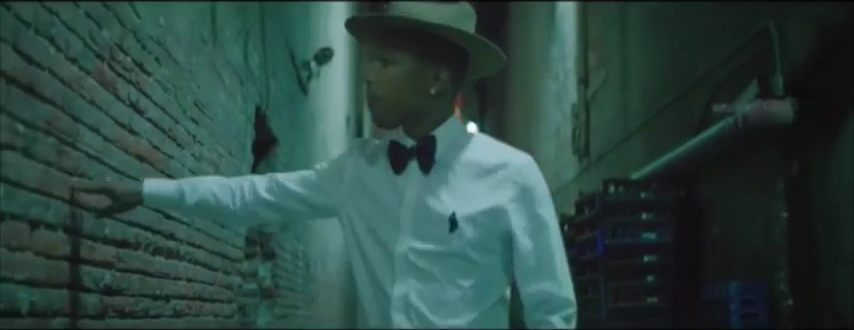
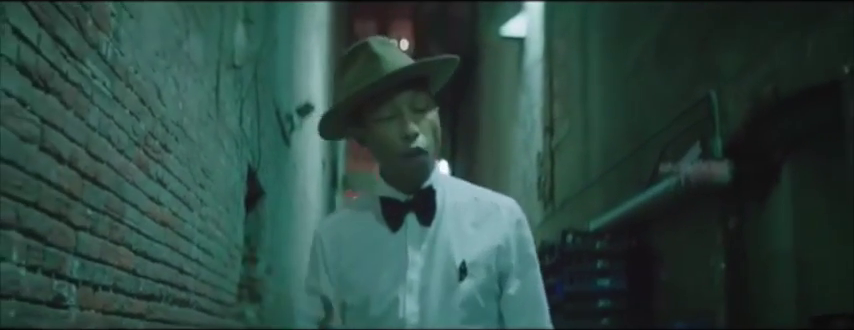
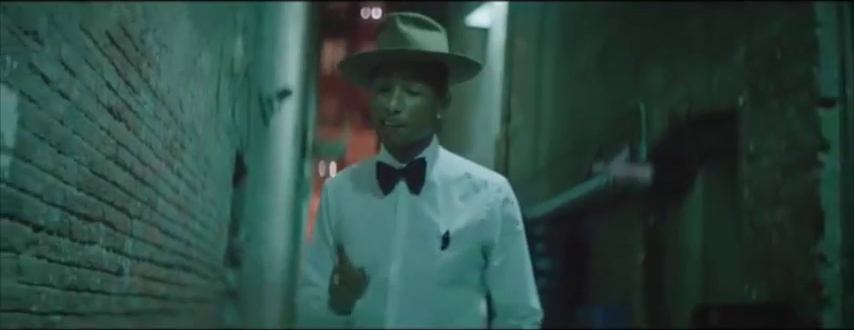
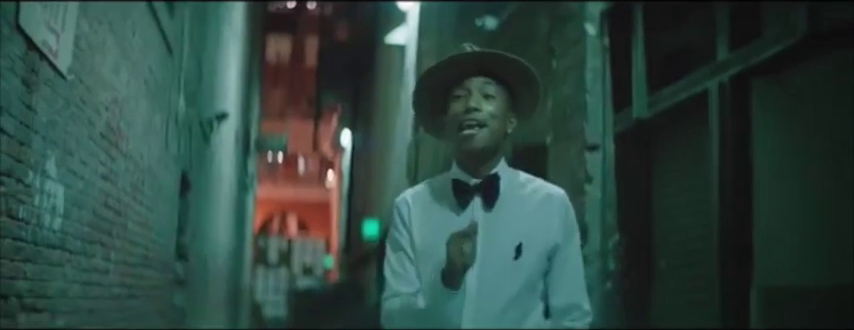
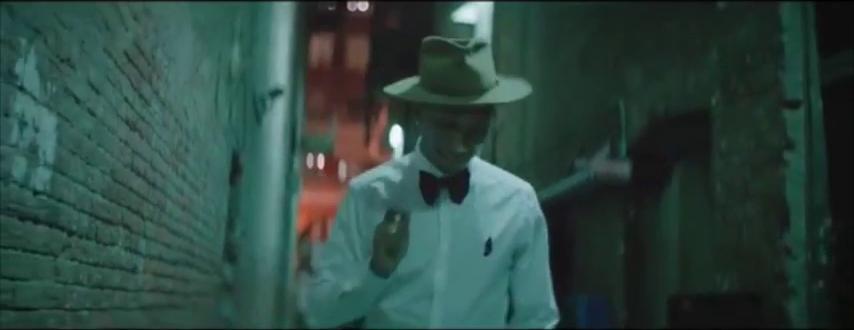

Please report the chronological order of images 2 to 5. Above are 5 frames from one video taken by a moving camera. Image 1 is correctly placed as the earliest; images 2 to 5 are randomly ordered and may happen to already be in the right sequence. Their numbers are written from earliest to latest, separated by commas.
2, 3, 5, 4
